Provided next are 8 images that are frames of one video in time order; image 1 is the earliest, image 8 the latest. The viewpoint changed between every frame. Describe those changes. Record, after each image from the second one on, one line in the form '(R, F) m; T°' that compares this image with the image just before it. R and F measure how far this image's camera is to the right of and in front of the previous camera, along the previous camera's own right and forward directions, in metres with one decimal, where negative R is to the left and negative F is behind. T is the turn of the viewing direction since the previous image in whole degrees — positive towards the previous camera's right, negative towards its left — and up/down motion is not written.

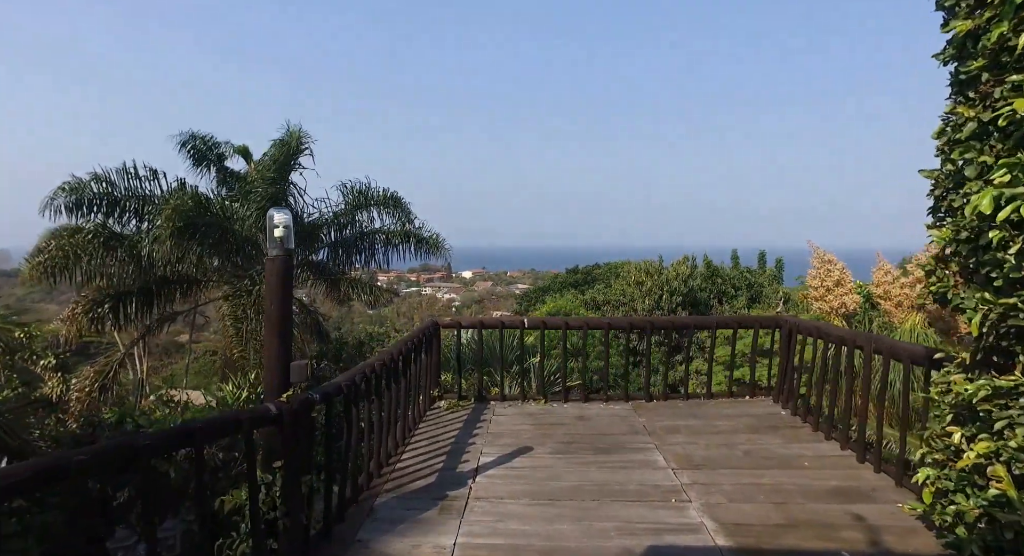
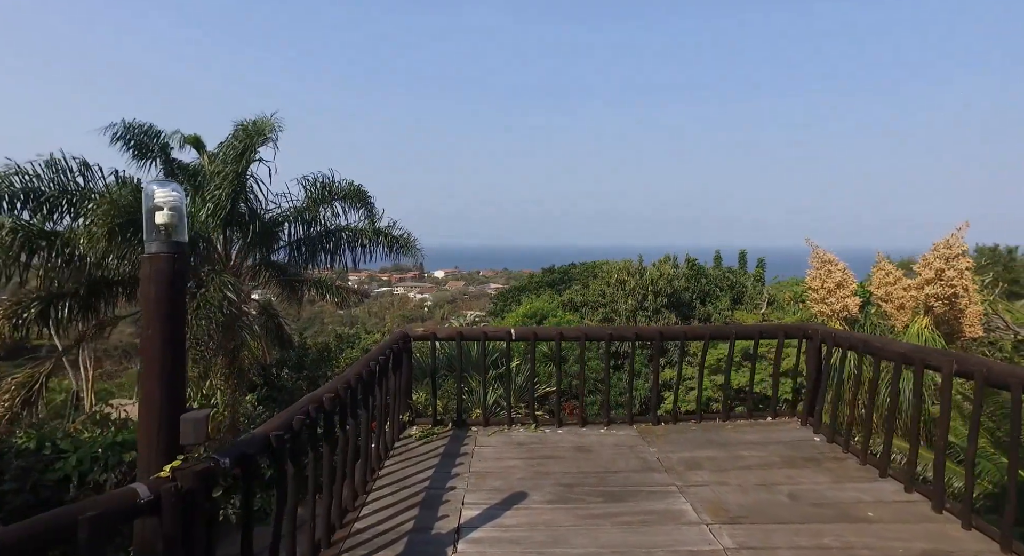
(-0.1, +0.7) m; +2°
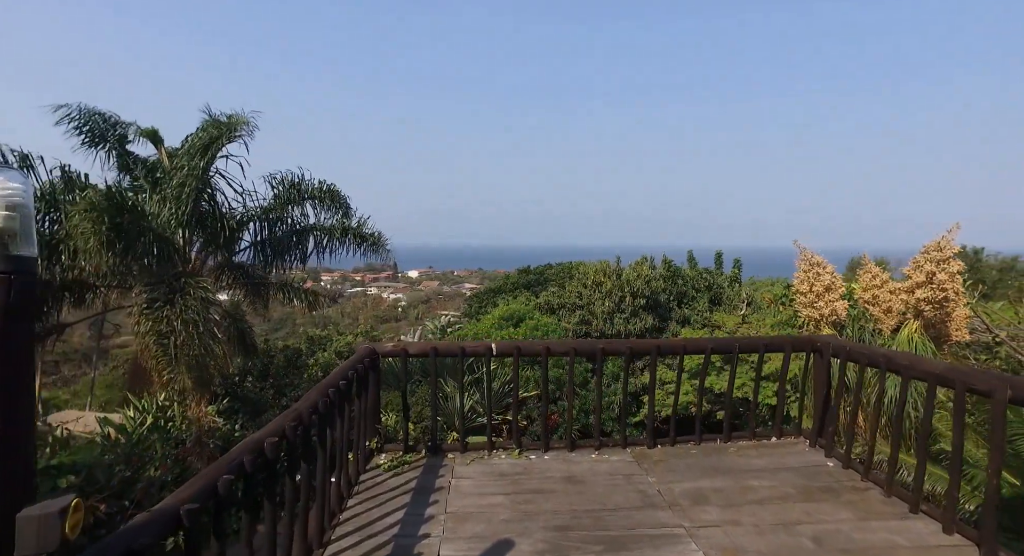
(0.0, +0.4) m; +2°
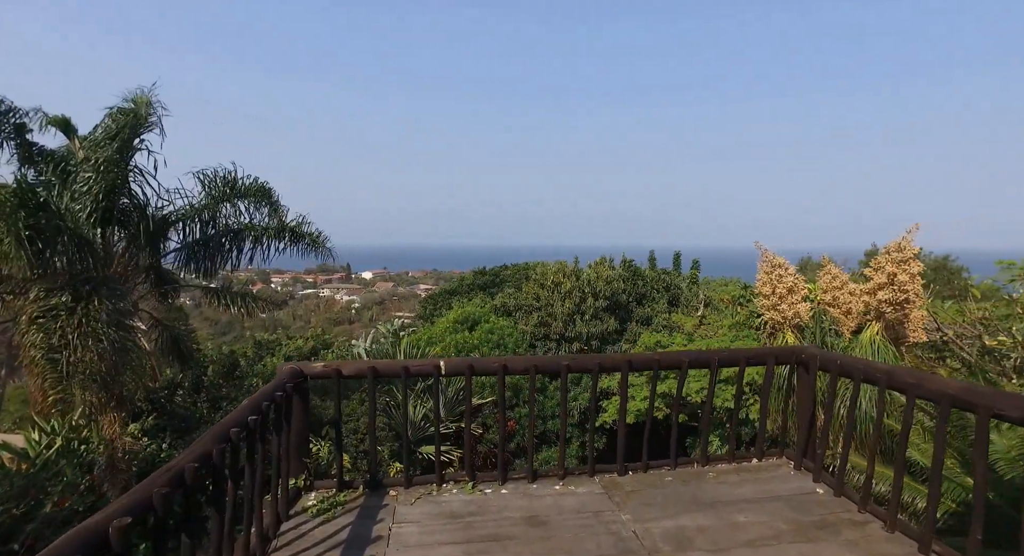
(0.0, +0.4) m; +4°
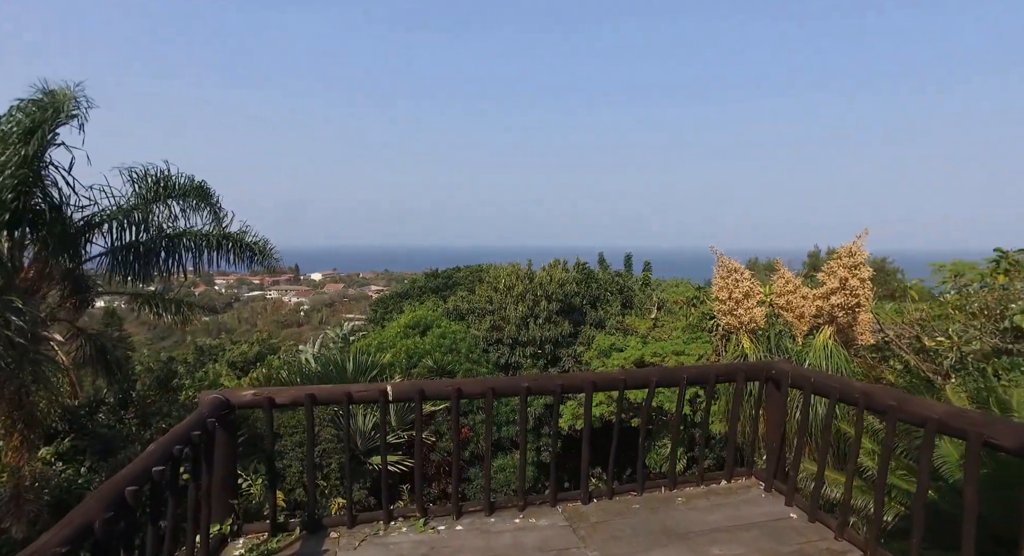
(0.0, +0.3) m; +4°
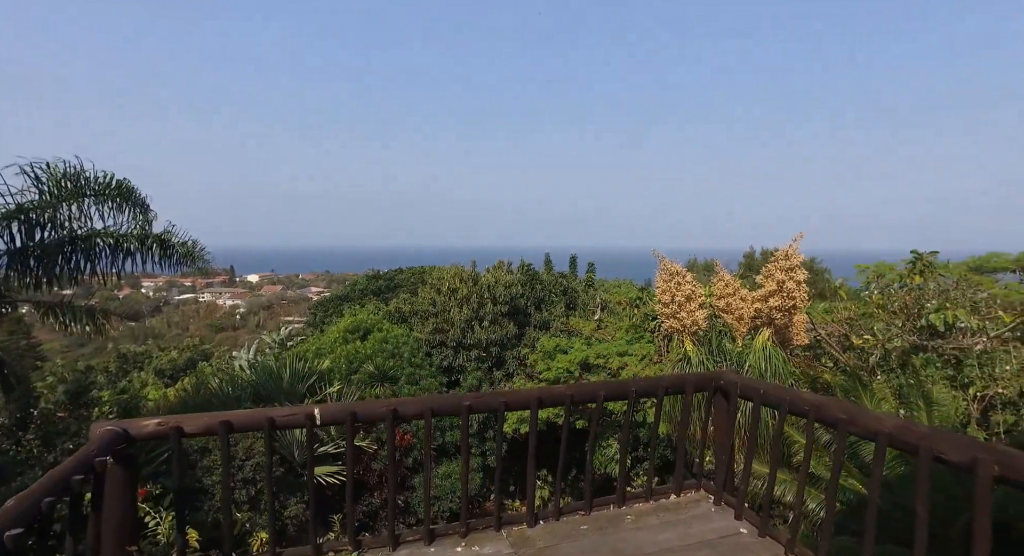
(0.0, +0.2) m; +5°
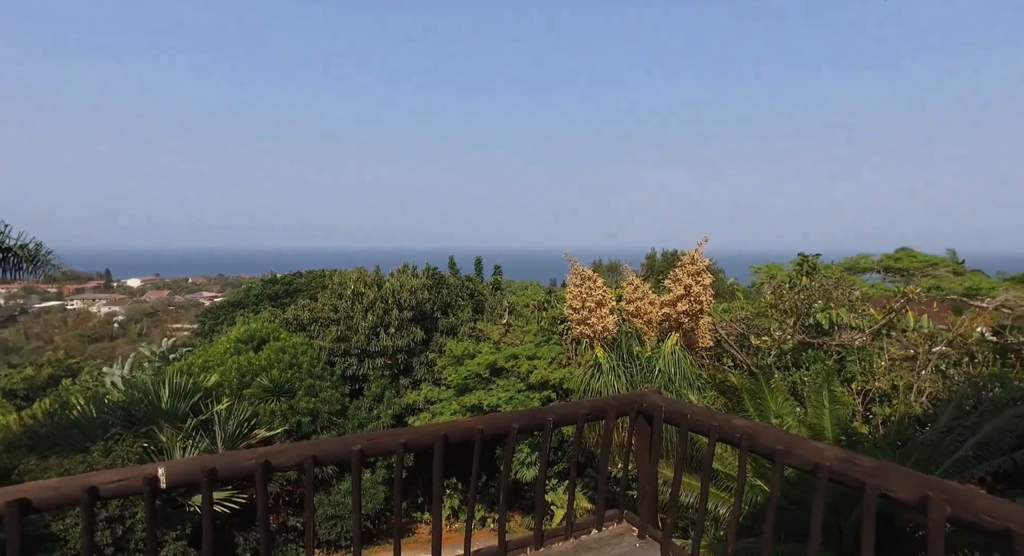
(0.0, +0.4) m; +8°
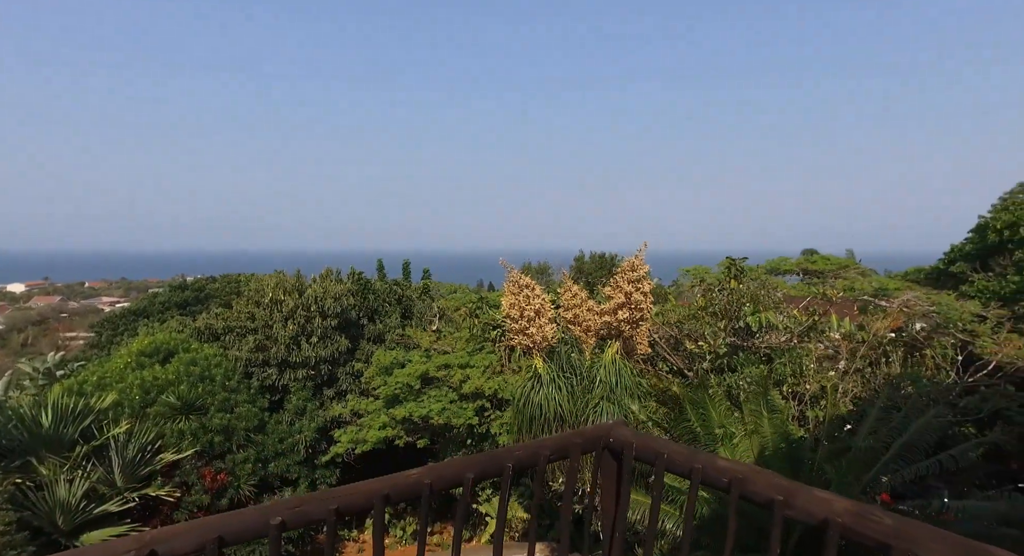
(-0.1, +0.5) m; +6°
